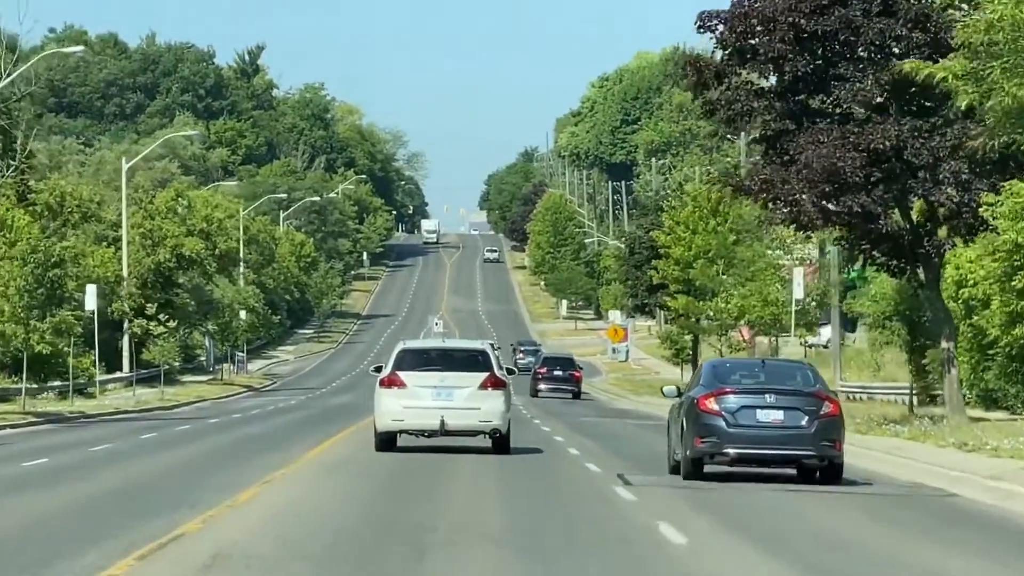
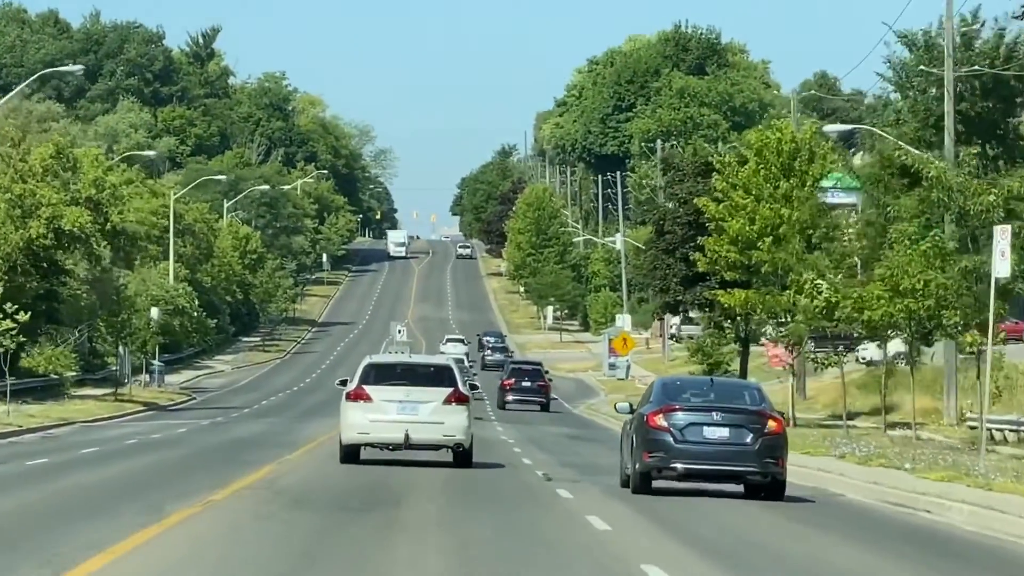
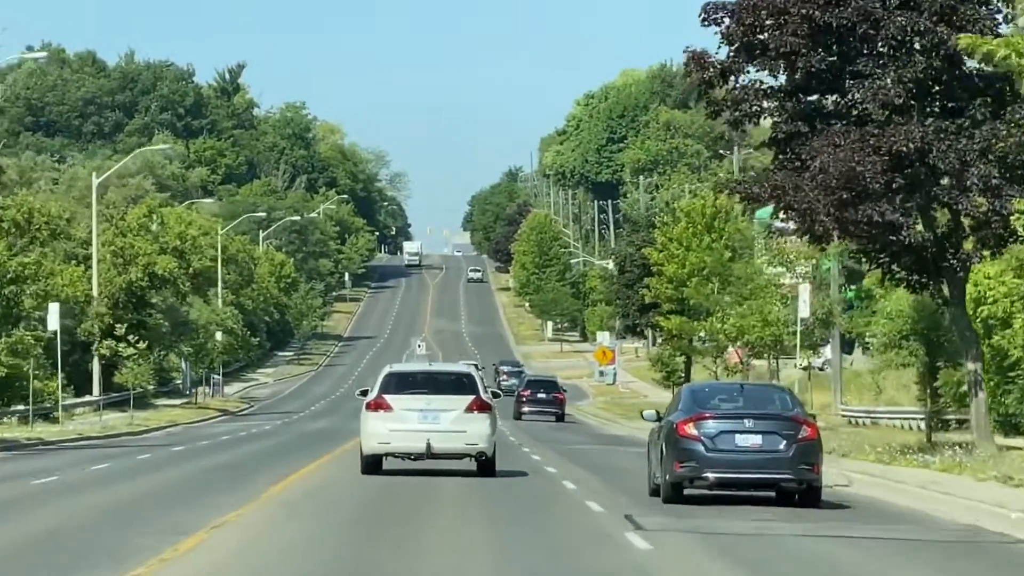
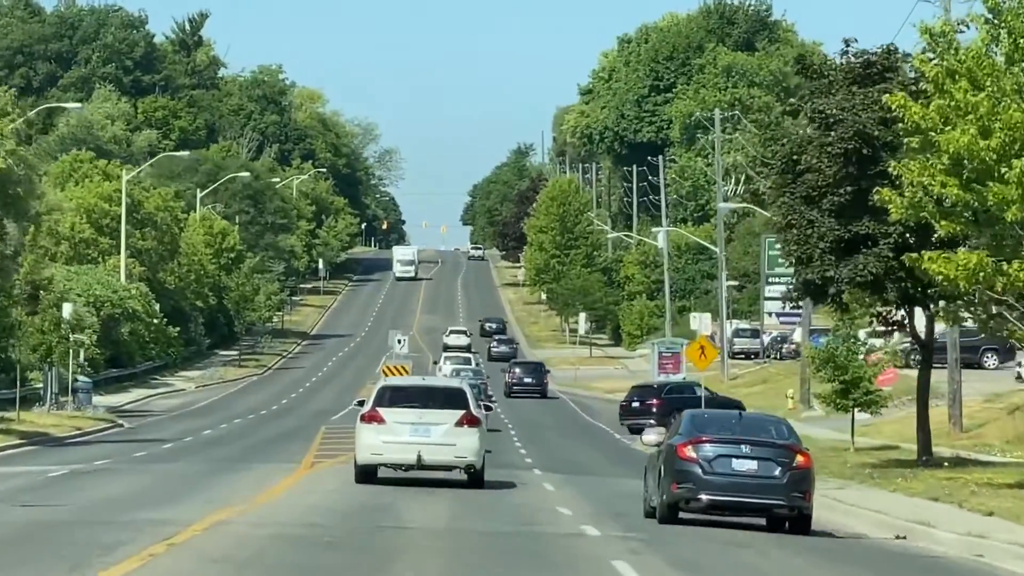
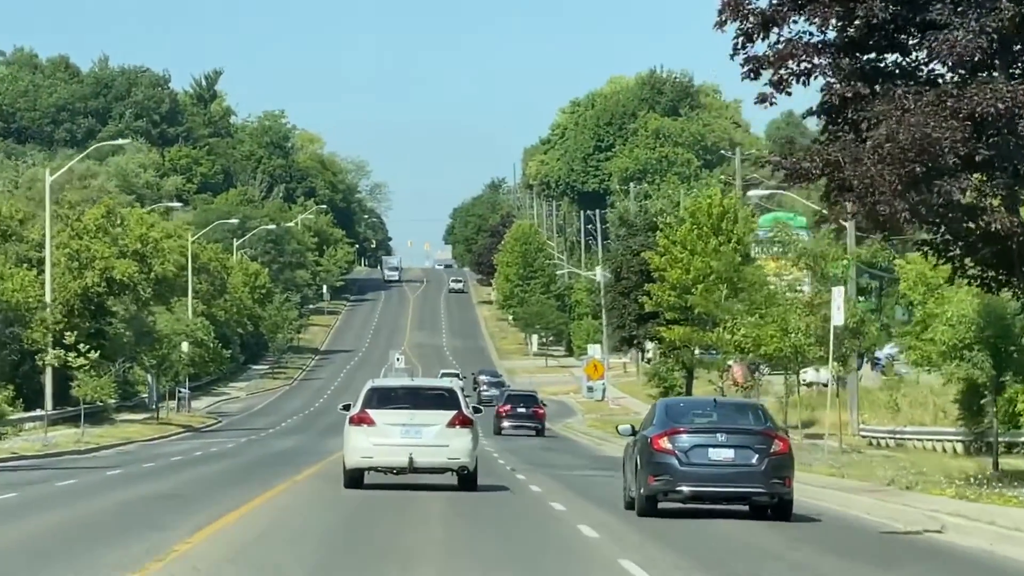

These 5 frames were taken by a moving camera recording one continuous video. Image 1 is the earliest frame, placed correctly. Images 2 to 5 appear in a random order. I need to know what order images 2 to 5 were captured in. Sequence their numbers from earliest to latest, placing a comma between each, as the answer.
3, 5, 2, 4
